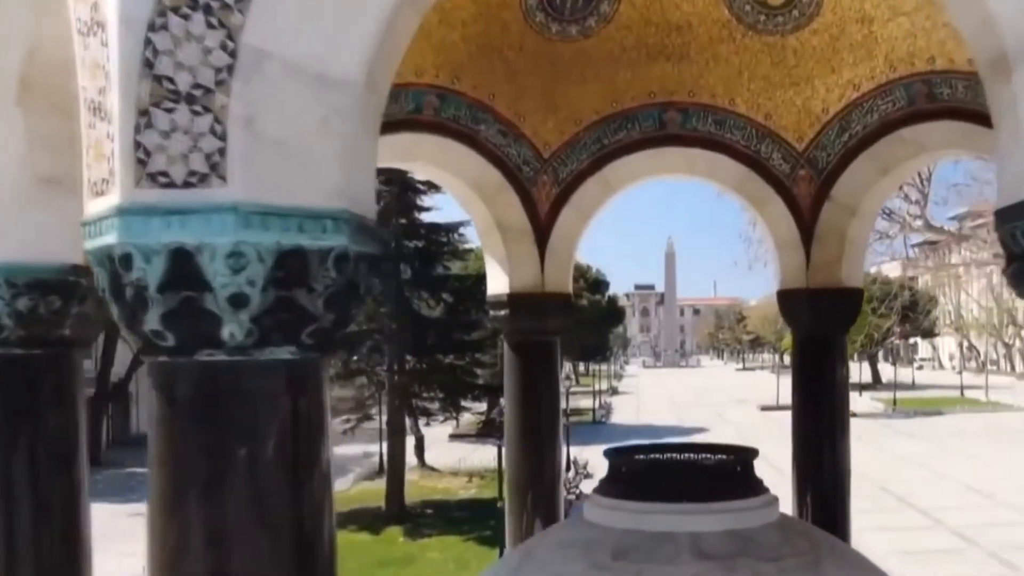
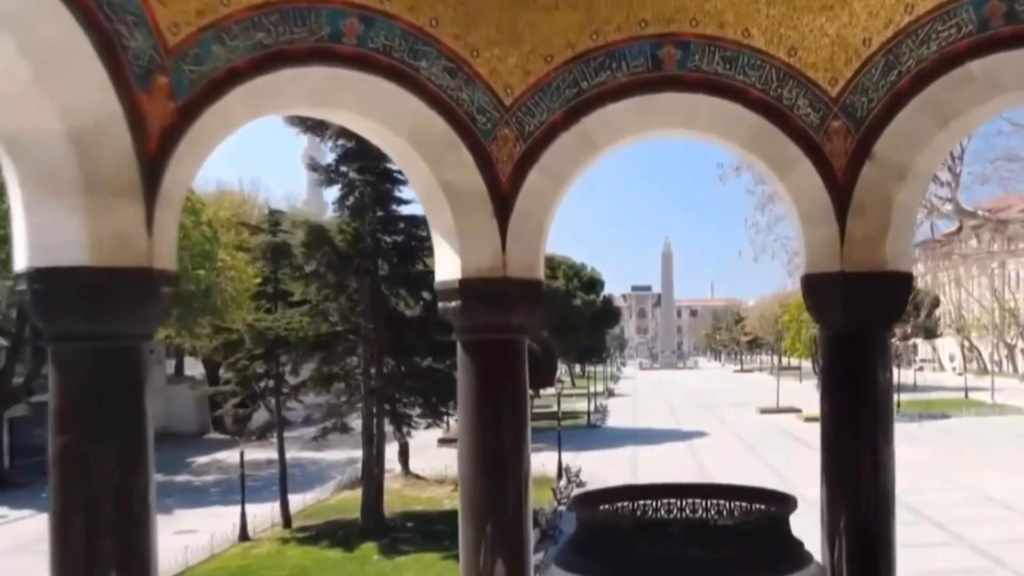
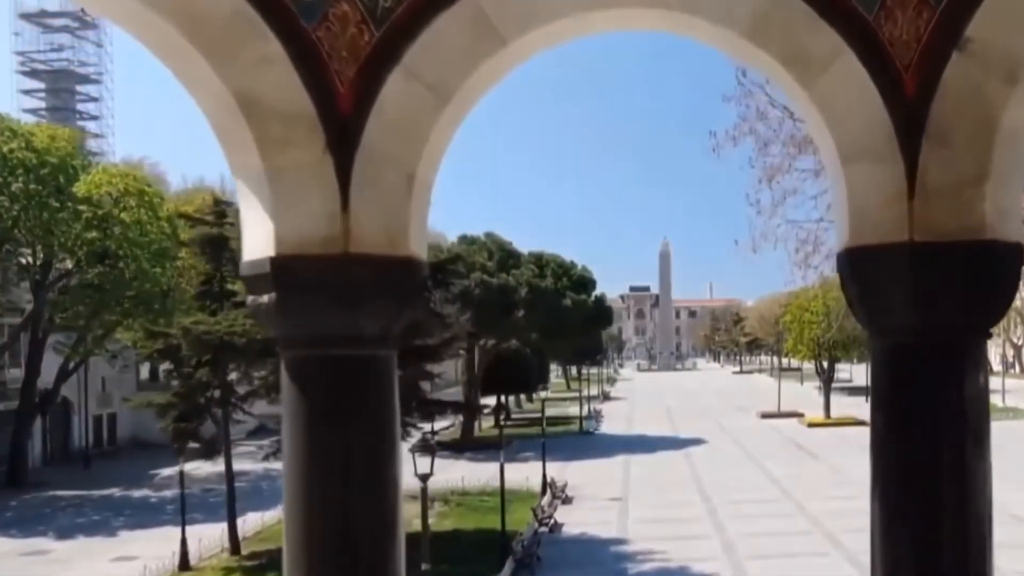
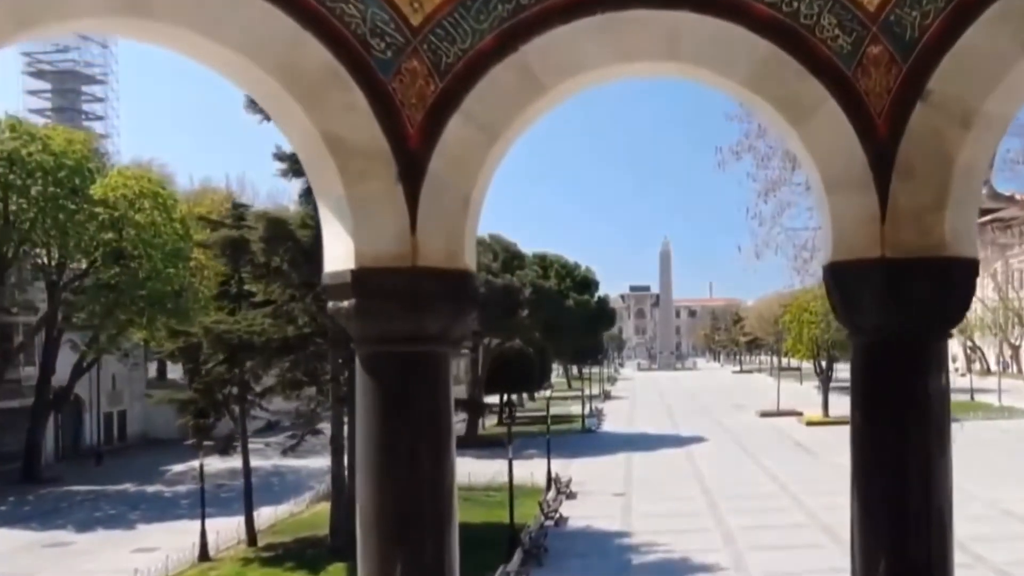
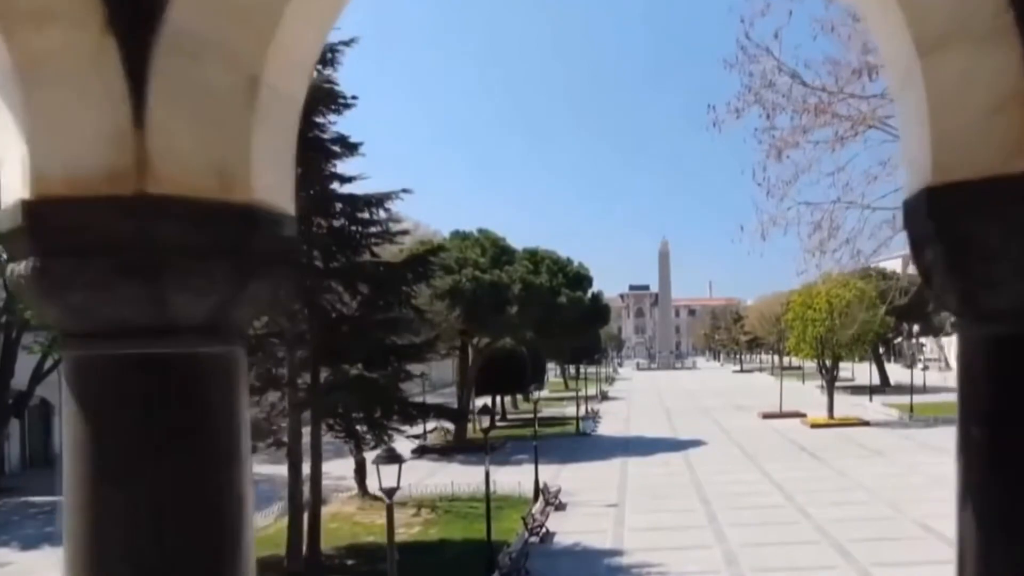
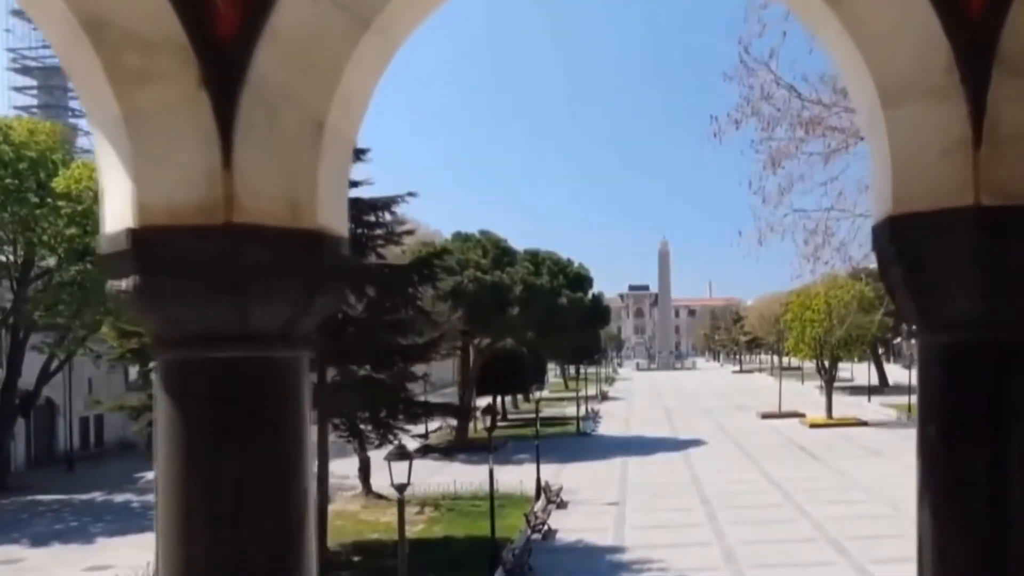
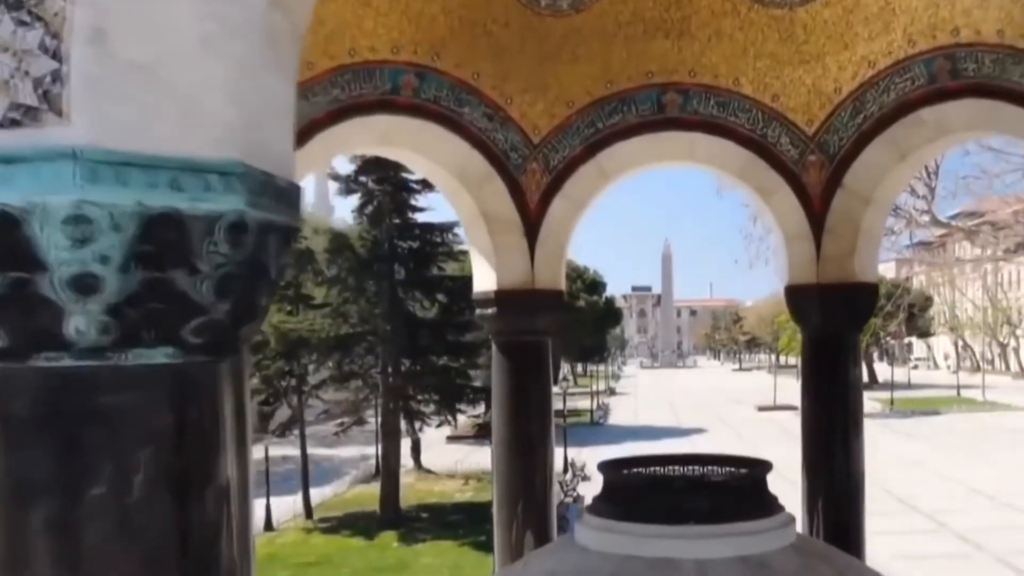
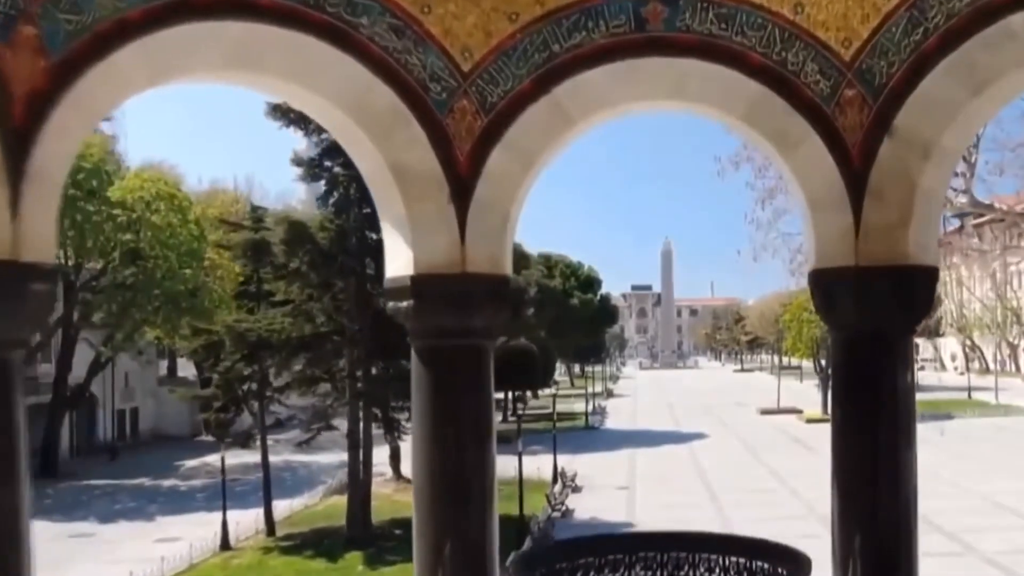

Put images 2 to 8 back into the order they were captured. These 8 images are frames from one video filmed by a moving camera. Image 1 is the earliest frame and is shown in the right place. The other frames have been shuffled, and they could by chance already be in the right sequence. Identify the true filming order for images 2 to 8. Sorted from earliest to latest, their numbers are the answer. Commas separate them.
7, 2, 8, 4, 3, 6, 5
